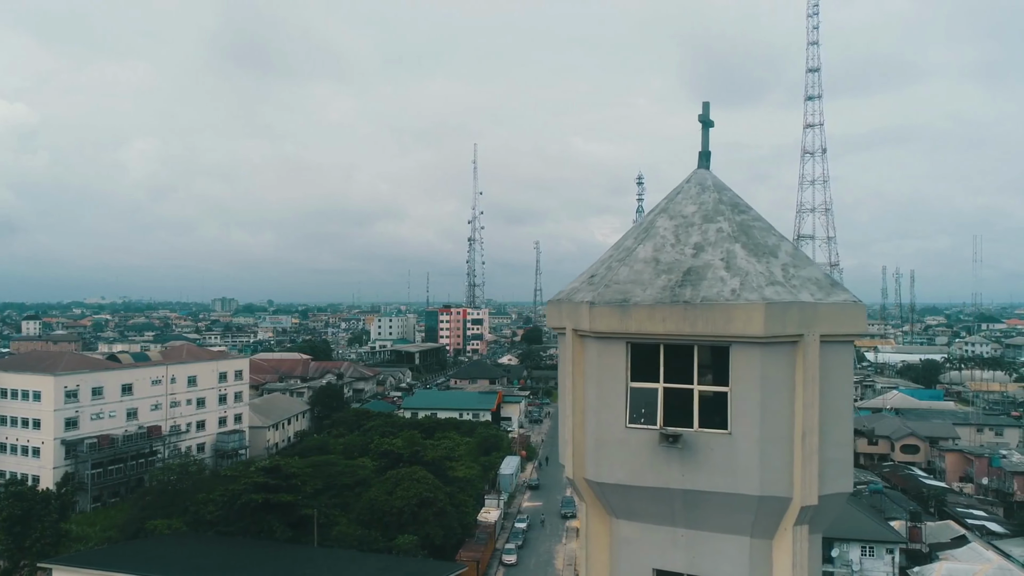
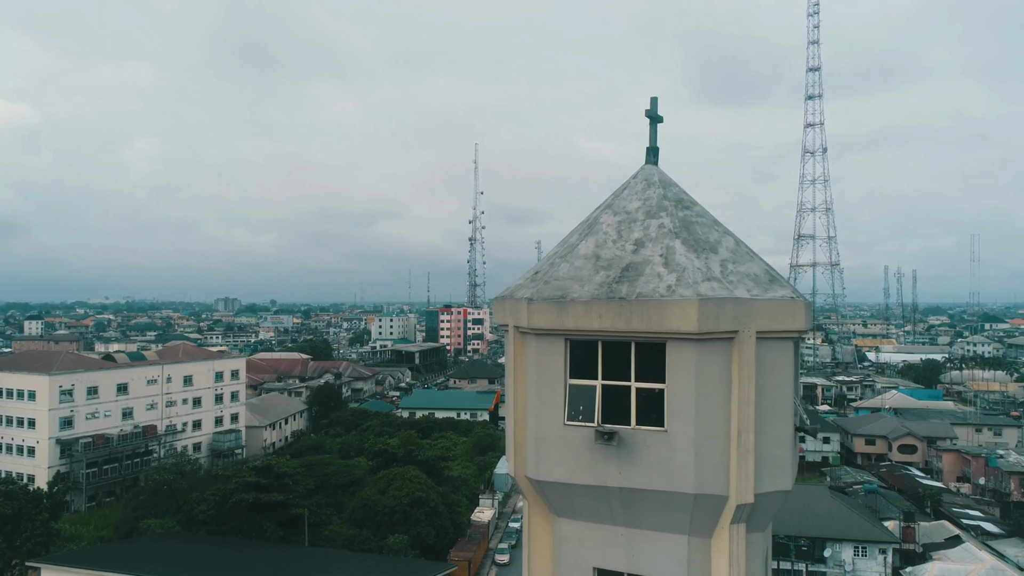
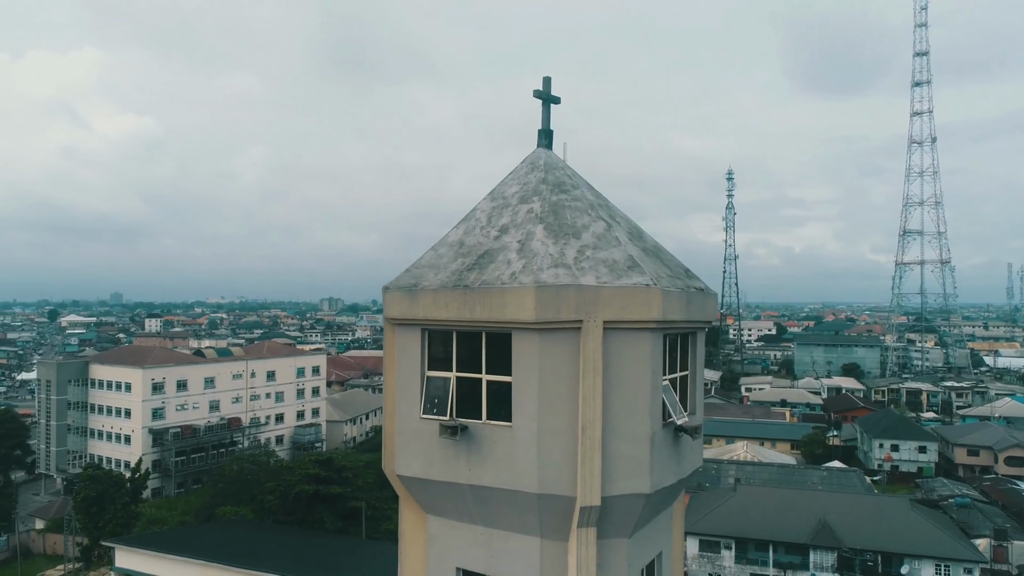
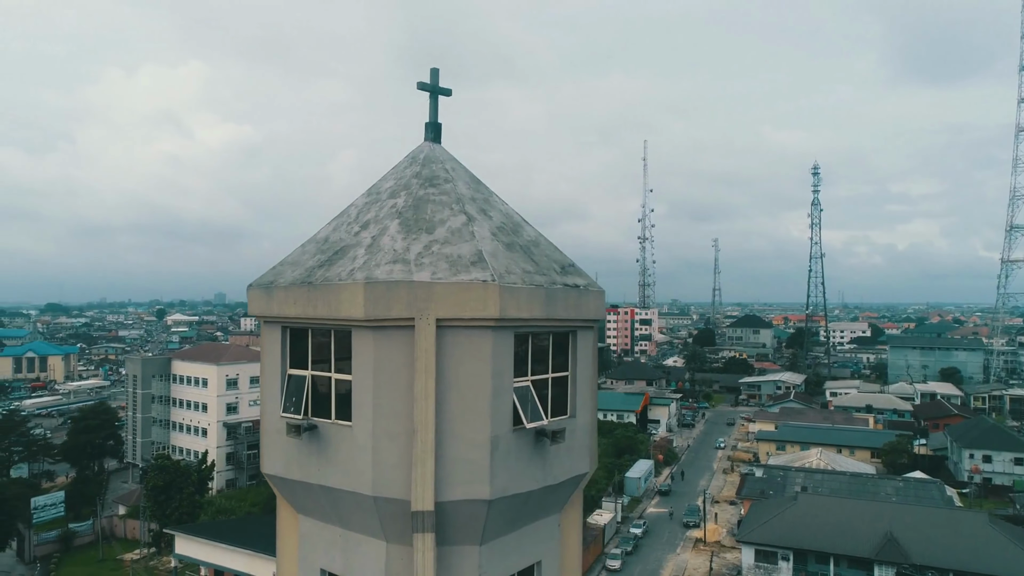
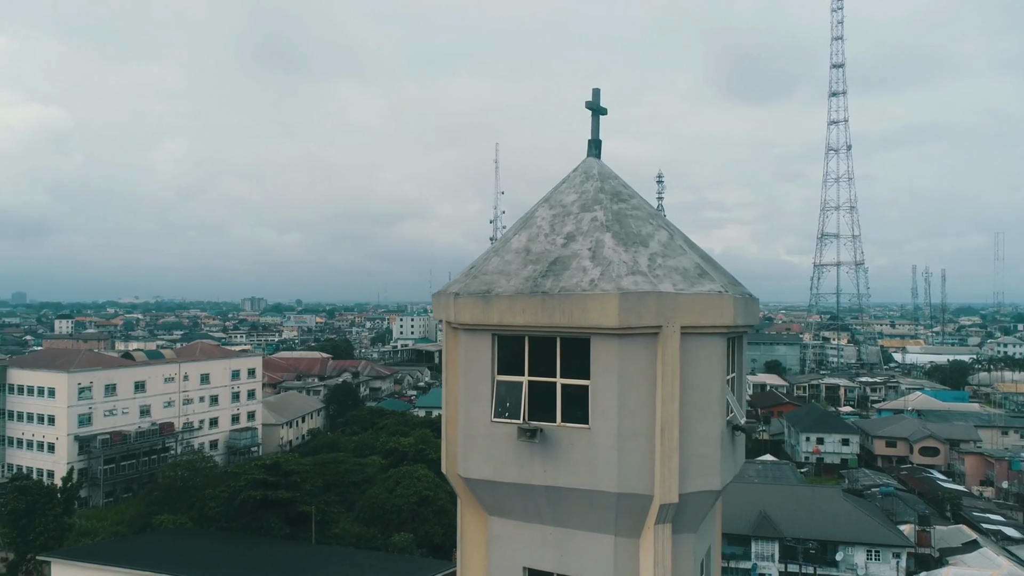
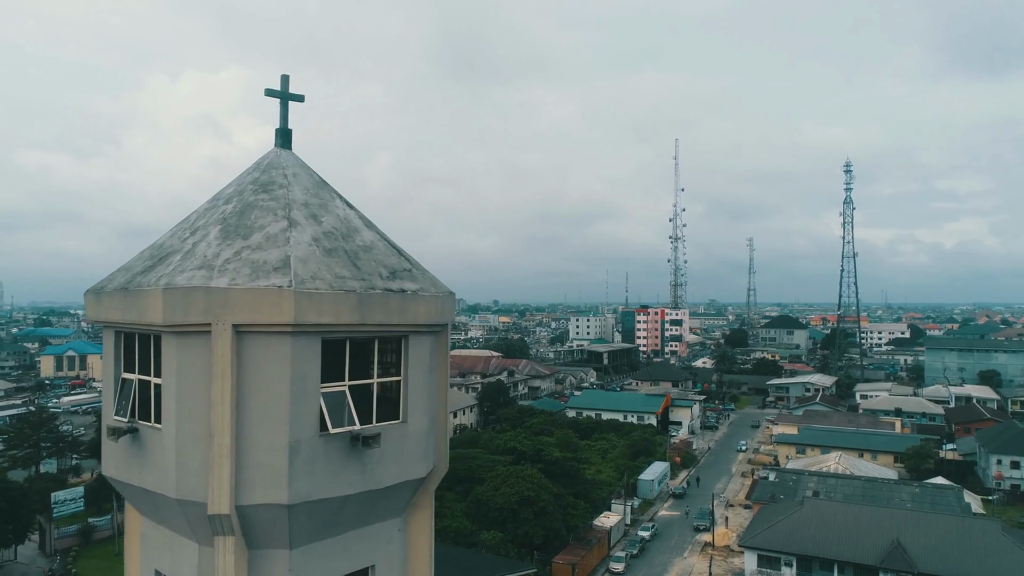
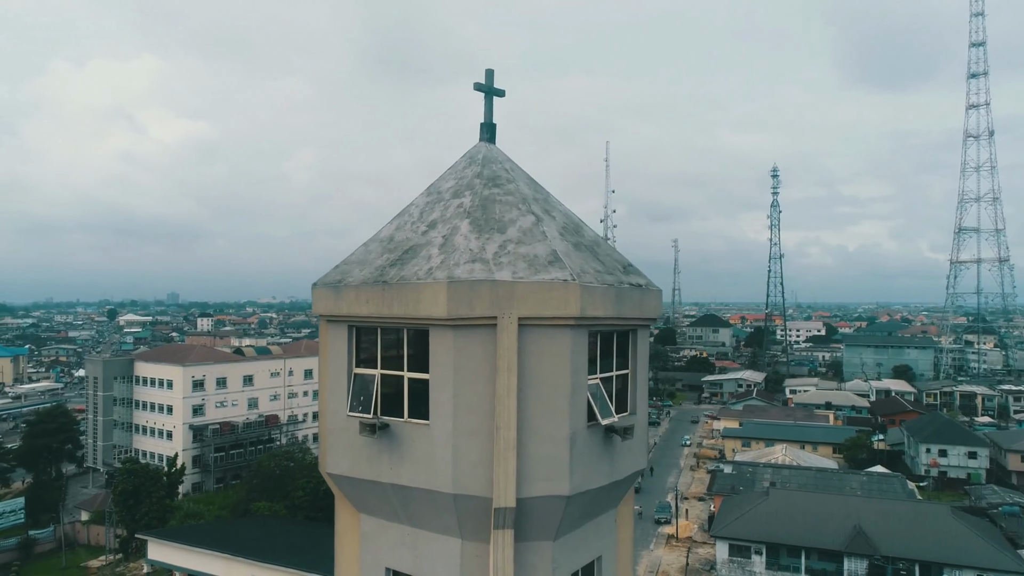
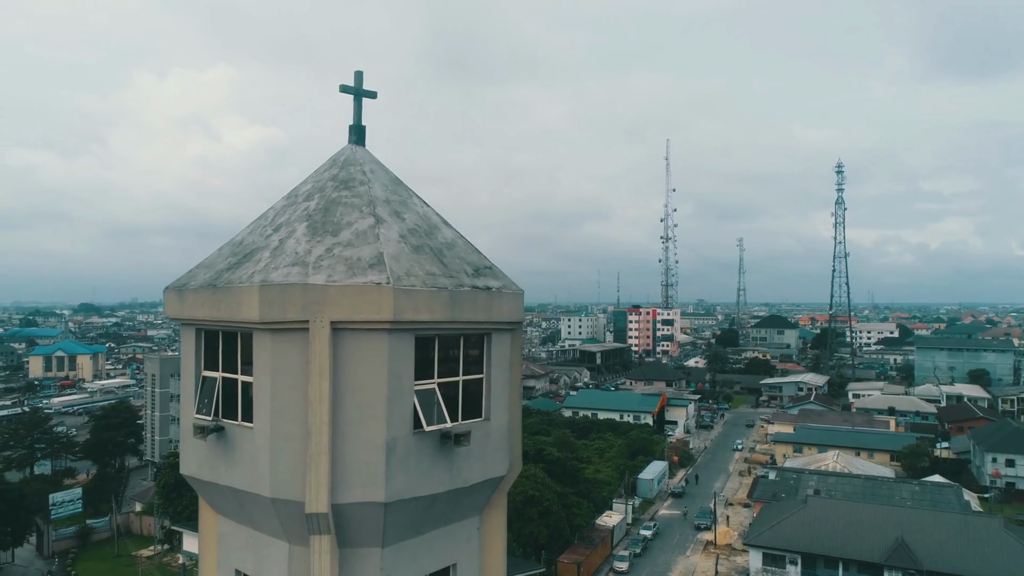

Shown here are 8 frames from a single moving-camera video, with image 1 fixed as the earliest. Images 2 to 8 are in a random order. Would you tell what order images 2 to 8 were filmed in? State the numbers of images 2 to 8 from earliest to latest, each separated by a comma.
2, 5, 3, 7, 4, 8, 6
